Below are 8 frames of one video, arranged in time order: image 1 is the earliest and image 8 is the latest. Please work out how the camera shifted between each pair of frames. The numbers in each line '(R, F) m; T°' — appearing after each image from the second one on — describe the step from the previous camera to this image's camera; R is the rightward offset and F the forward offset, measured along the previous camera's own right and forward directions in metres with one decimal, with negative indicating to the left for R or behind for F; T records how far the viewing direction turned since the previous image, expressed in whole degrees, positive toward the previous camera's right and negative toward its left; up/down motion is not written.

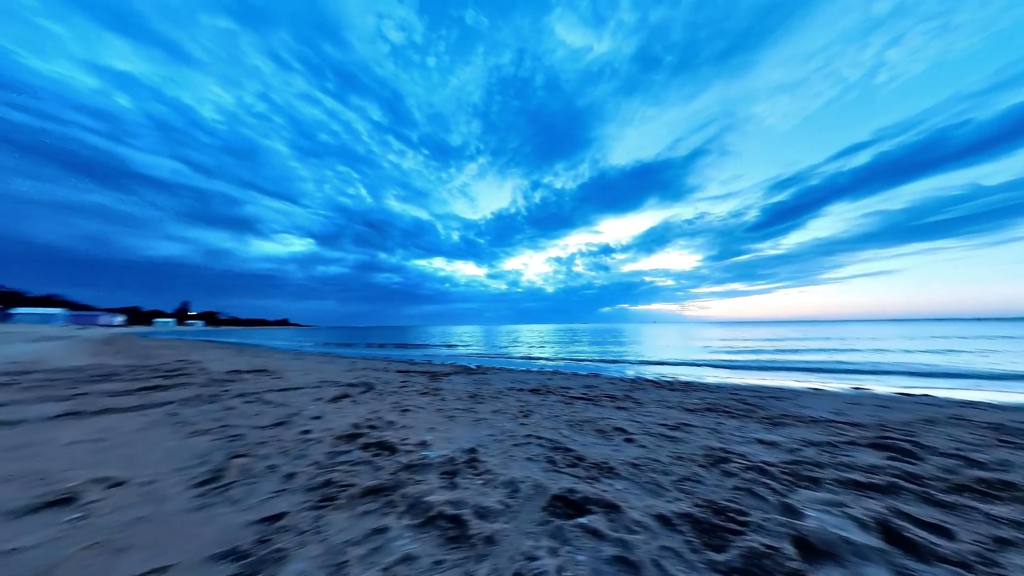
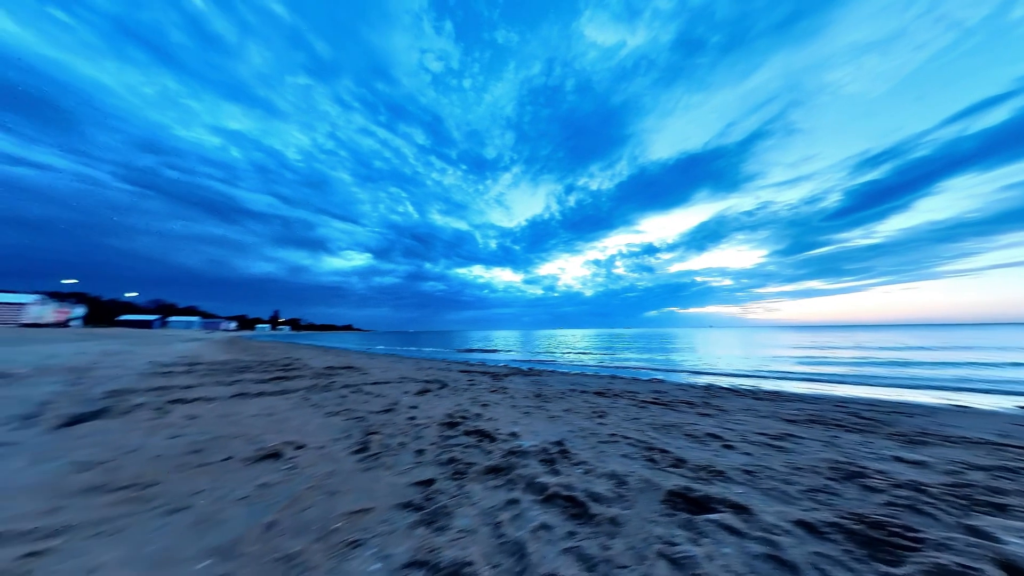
(-1.0, -0.3) m; -8°
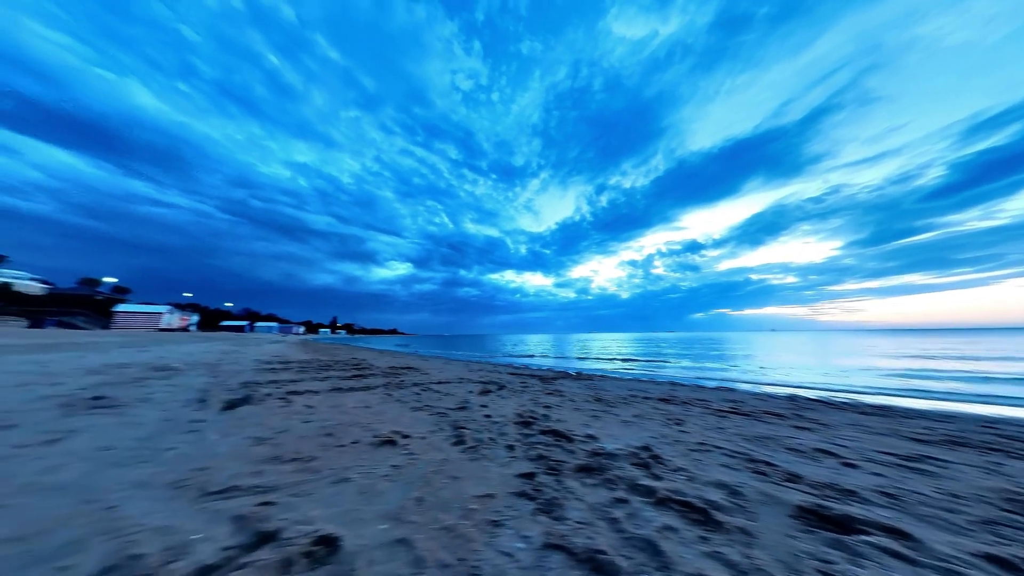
(-1.0, -0.2) m; -7°
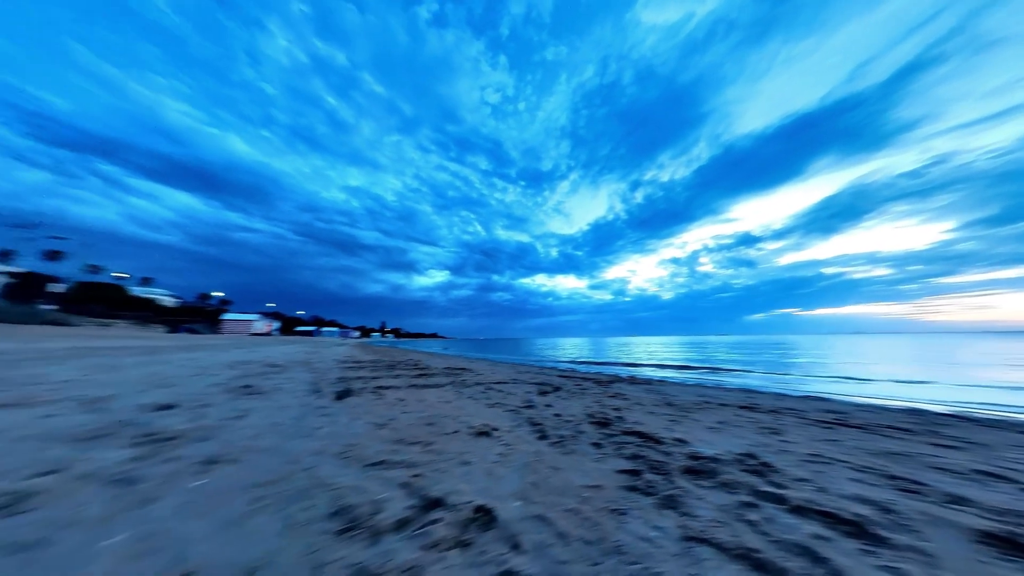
(-1.0, -0.3) m; -7°
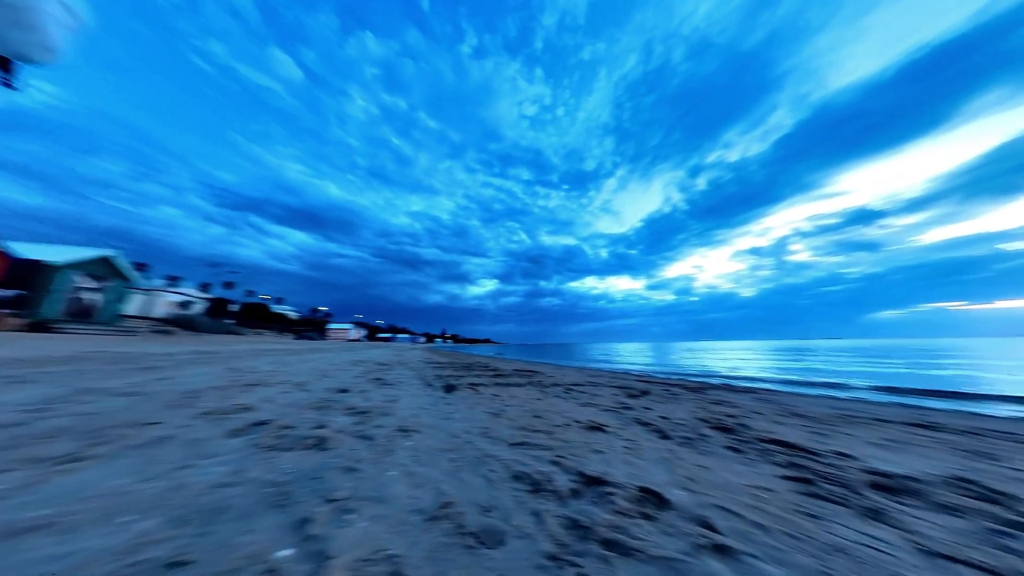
(-1.2, -0.4) m; -11°
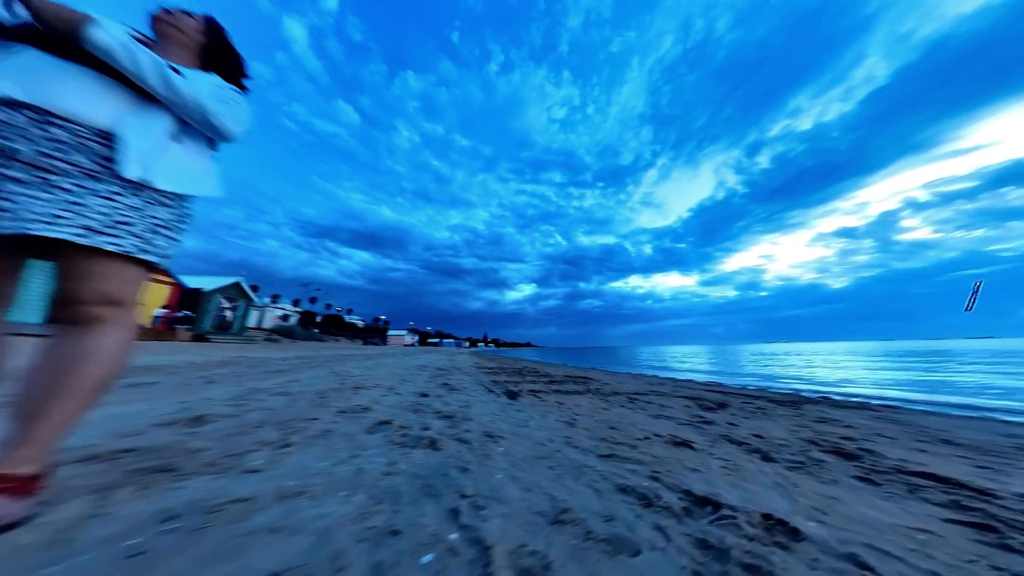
(-0.7, -0.3) m; -9°
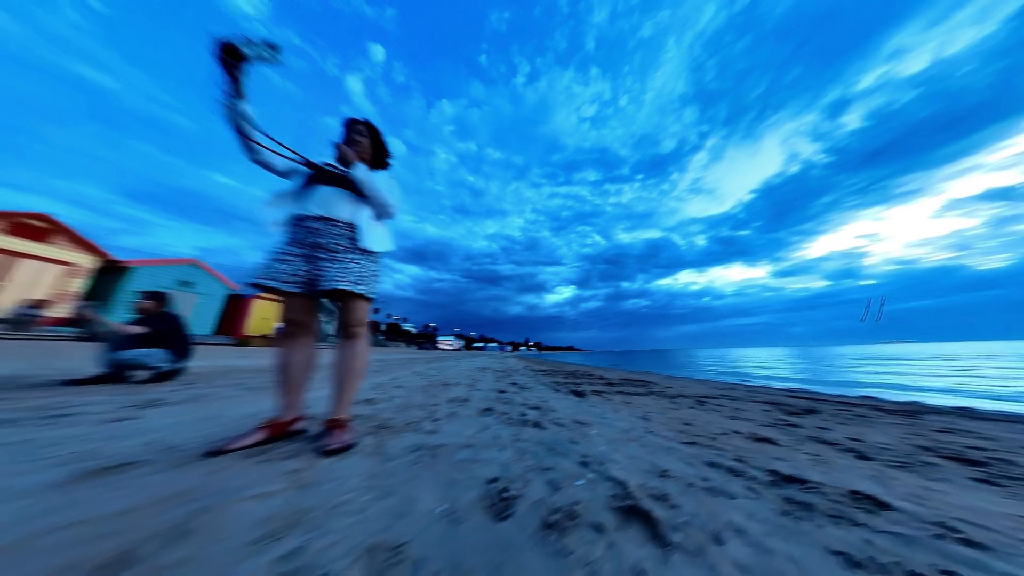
(-0.8, -1.0) m; -9°
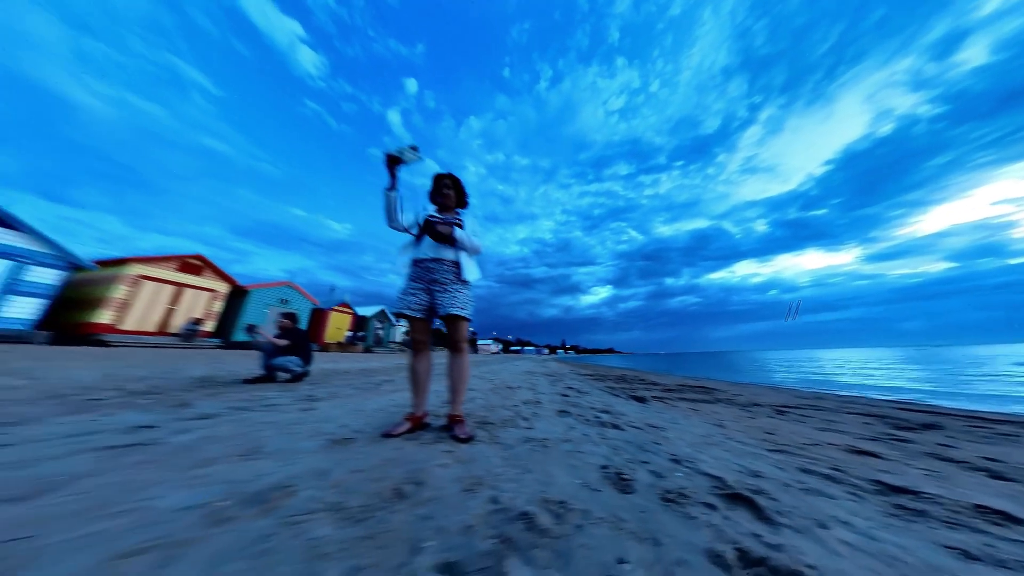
(-0.8, -0.7) m; -8°
